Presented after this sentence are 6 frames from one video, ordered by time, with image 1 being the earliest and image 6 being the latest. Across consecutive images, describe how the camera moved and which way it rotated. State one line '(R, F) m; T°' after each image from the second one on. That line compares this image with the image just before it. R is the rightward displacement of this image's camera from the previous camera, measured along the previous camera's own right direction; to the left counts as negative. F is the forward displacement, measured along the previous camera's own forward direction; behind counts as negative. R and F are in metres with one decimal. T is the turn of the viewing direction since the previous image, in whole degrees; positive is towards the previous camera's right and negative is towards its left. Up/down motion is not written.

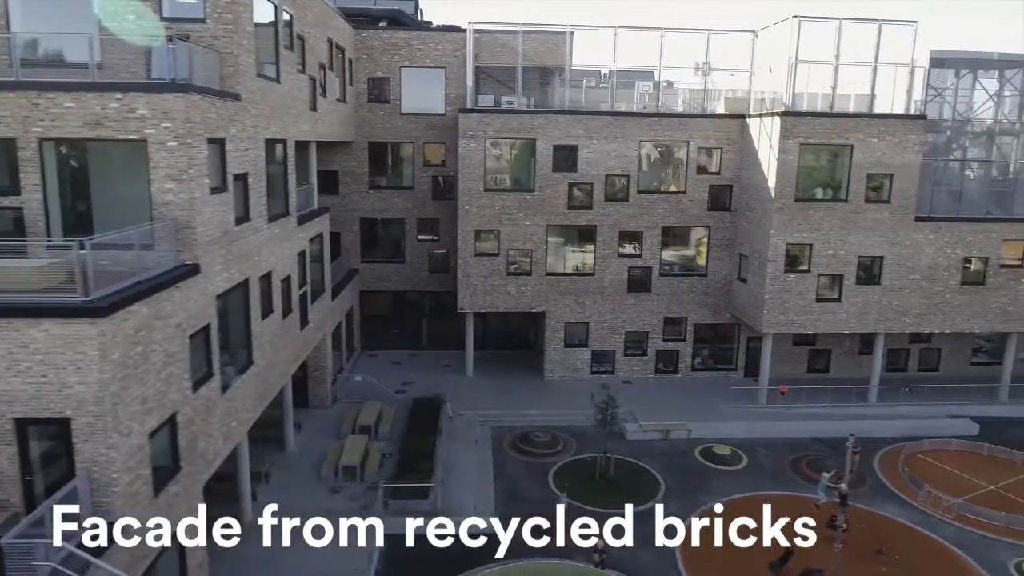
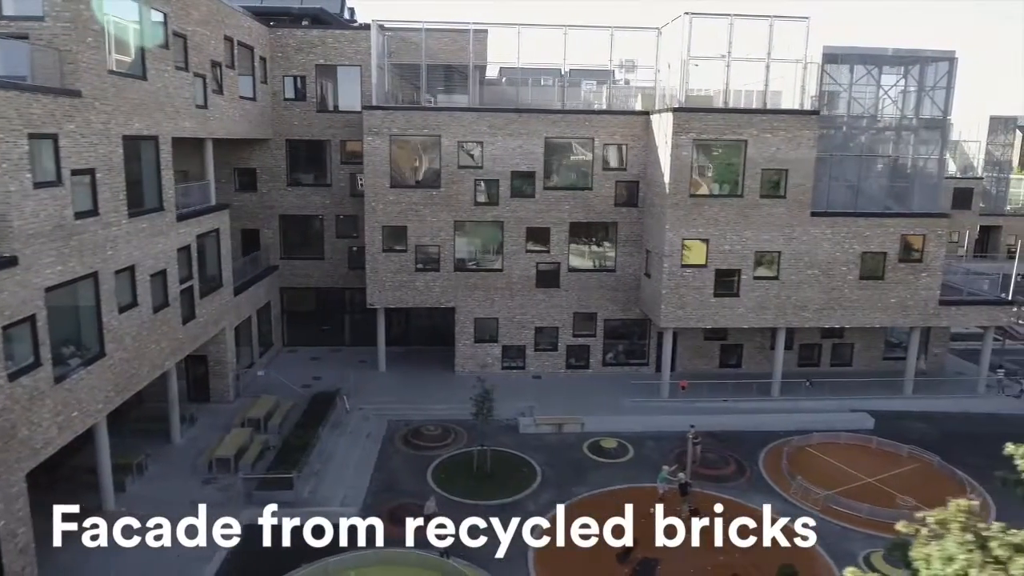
(+3.1, -0.2) m; -1°
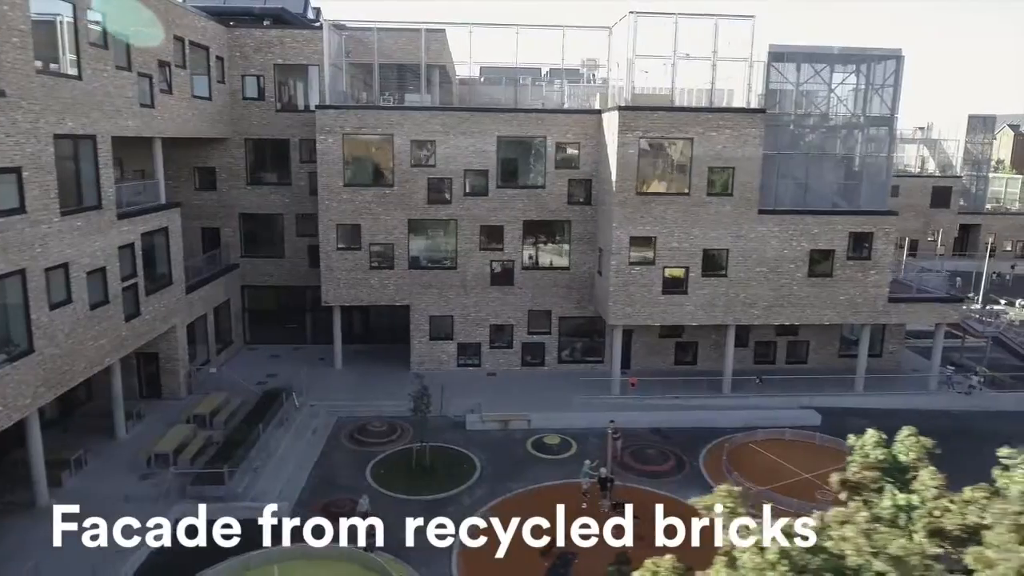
(+1.6, -0.2) m; 0°
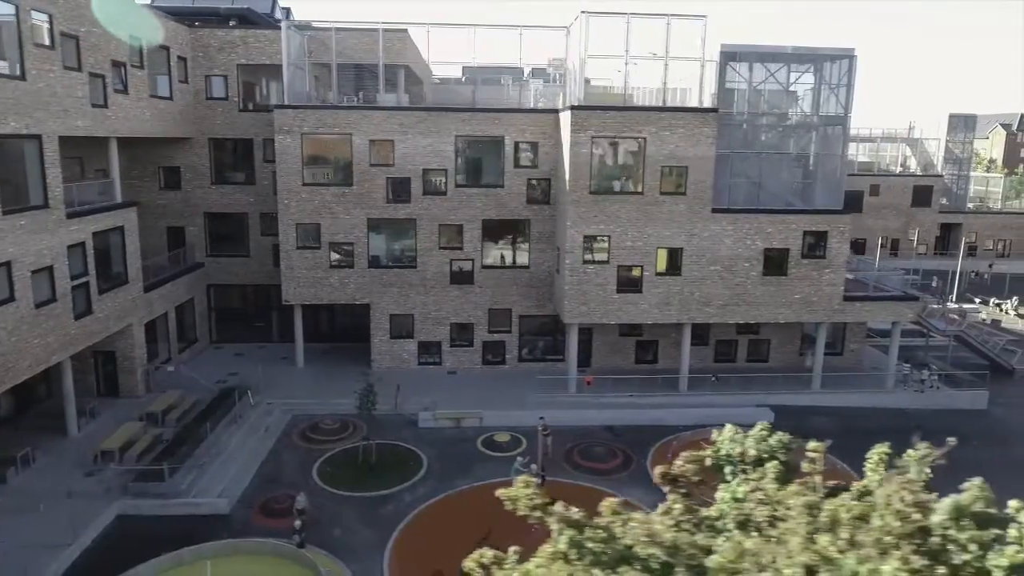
(+1.4, -0.1) m; 0°
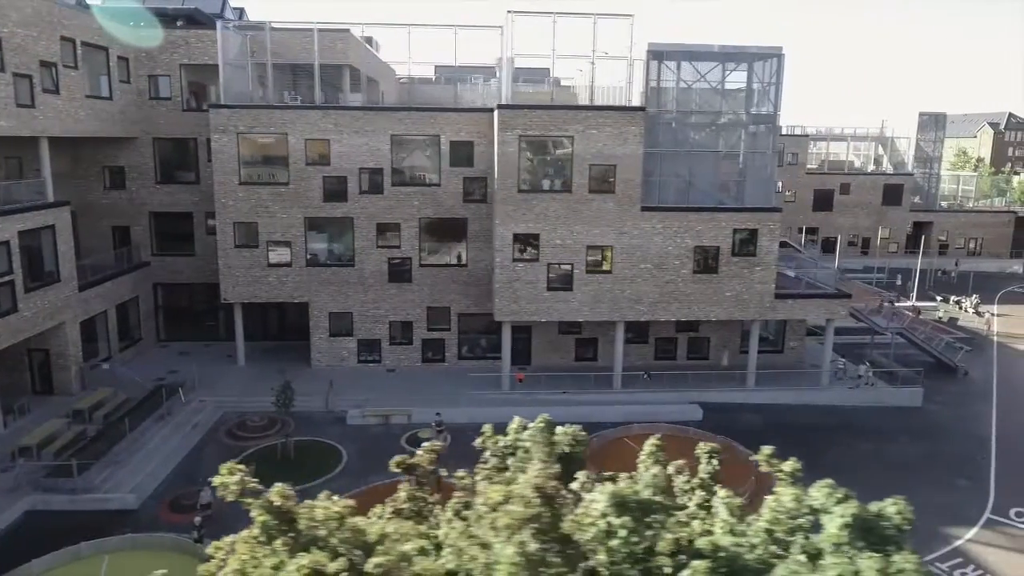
(+2.2, -0.1) m; 0°
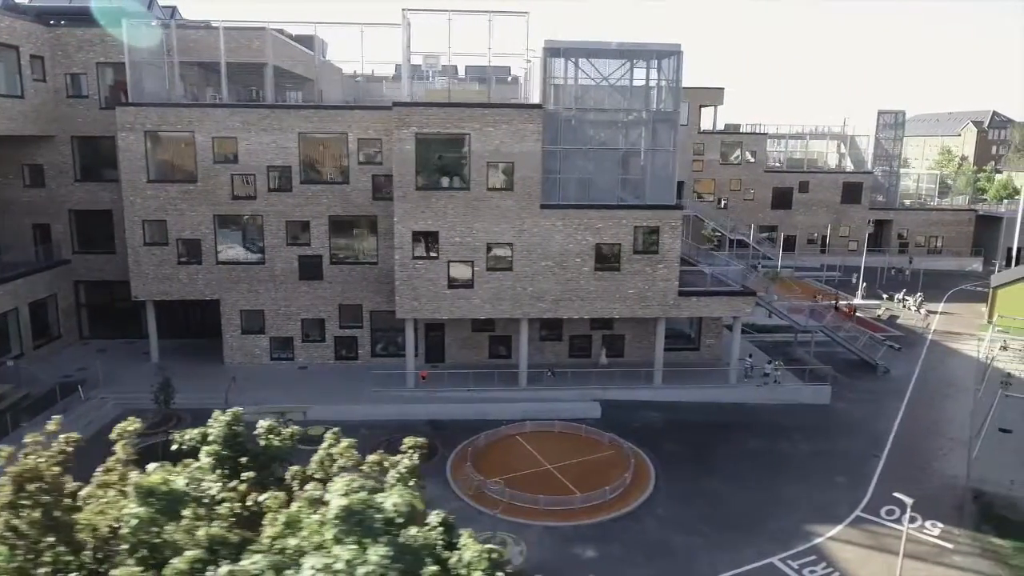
(+3.1, 0.0) m; -1°
